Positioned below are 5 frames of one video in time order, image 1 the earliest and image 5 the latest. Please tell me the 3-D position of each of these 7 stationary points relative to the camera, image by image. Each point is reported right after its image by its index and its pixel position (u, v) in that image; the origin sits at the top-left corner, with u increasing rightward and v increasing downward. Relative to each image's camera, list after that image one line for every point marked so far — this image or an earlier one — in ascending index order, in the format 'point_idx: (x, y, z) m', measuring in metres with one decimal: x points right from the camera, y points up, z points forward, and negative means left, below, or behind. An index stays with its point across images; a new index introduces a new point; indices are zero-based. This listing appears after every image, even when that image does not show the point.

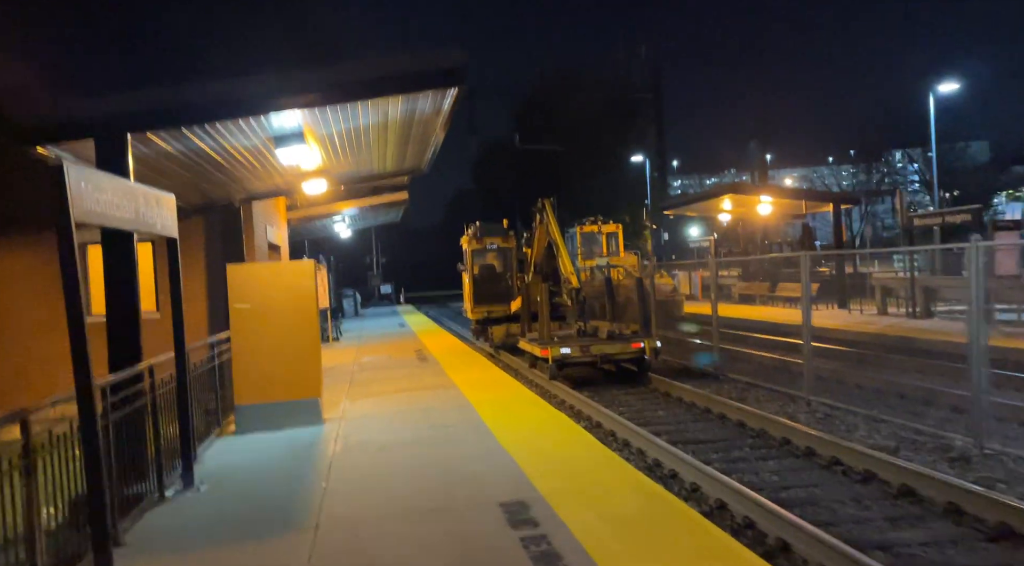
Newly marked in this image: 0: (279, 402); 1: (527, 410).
0: (-3.0, -1.5, +9.9) m
1: (+0.2, -1.7, +10.4) m
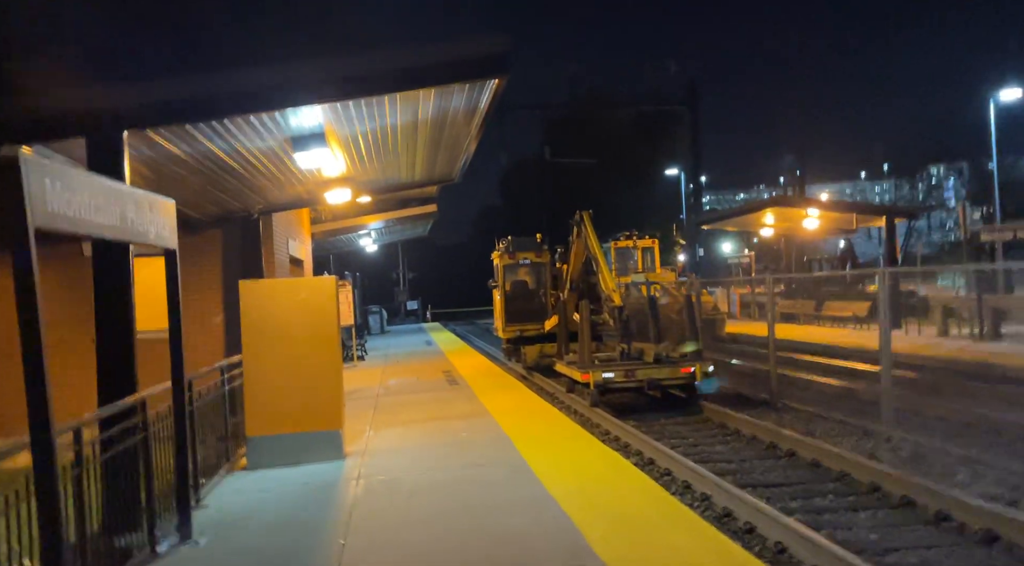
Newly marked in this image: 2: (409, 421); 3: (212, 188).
0: (-2.5, -1.7, +8.9) m
1: (+0.7, -2.0, +9.2) m
2: (-1.5, -2.0, +11.2) m
3: (-4.4, +1.4, +11.2) m
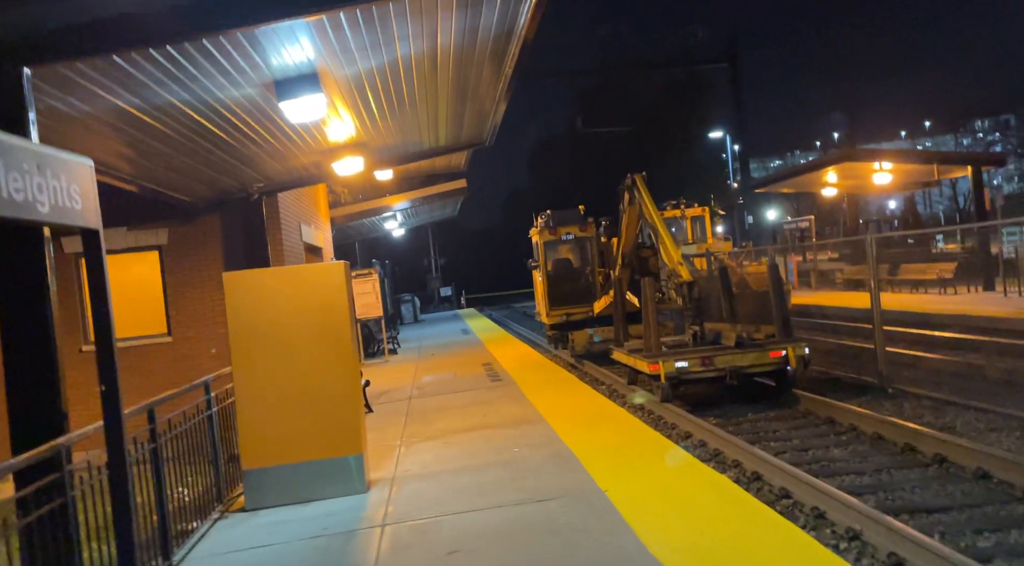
0: (-1.9, -1.6, +7.0) m
1: (+1.4, -1.7, +7.2) m
2: (-0.8, -1.8, +9.3) m
3: (-3.8, +1.4, +9.3) m
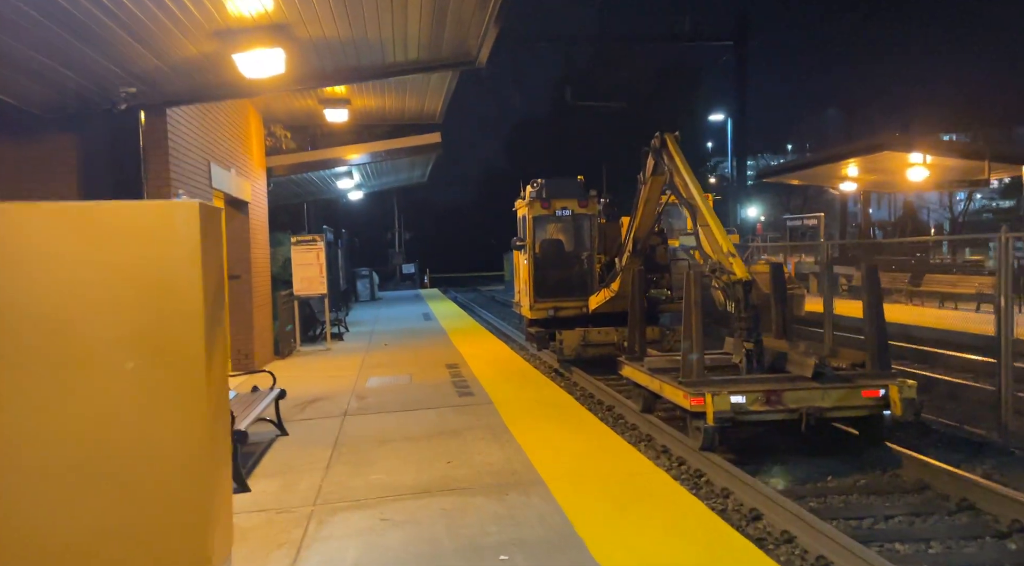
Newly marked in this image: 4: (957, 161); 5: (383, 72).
0: (-2.0, -1.4, +3.6) m
1: (+1.3, -1.7, +3.9) m
2: (-1.0, -1.6, +5.9) m
3: (-3.7, +1.8, +5.7) m
4: (+11.2, +3.1, +19.4) m
5: (-1.4, +2.3, +8.4) m
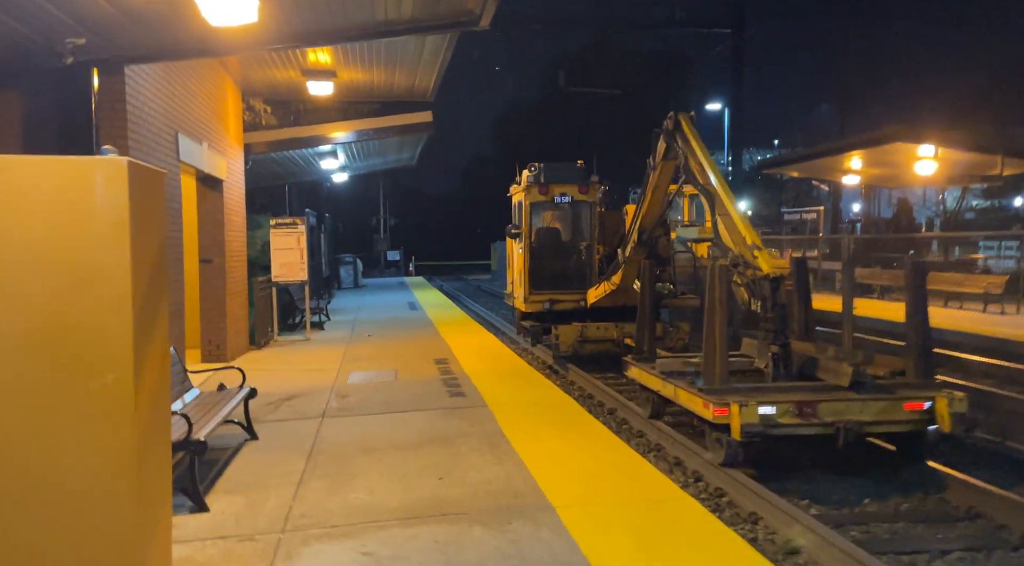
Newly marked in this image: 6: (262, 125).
0: (-1.9, -1.4, +2.7) m
1: (+1.3, -1.7, +3.1) m
2: (-0.9, -1.5, +5.1) m
3: (-3.6, +2.0, +4.7) m
4: (+11.1, +3.1, +18.7) m
5: (-1.3, +2.4, +7.5) m
6: (-4.6, +2.9, +14.1) m
